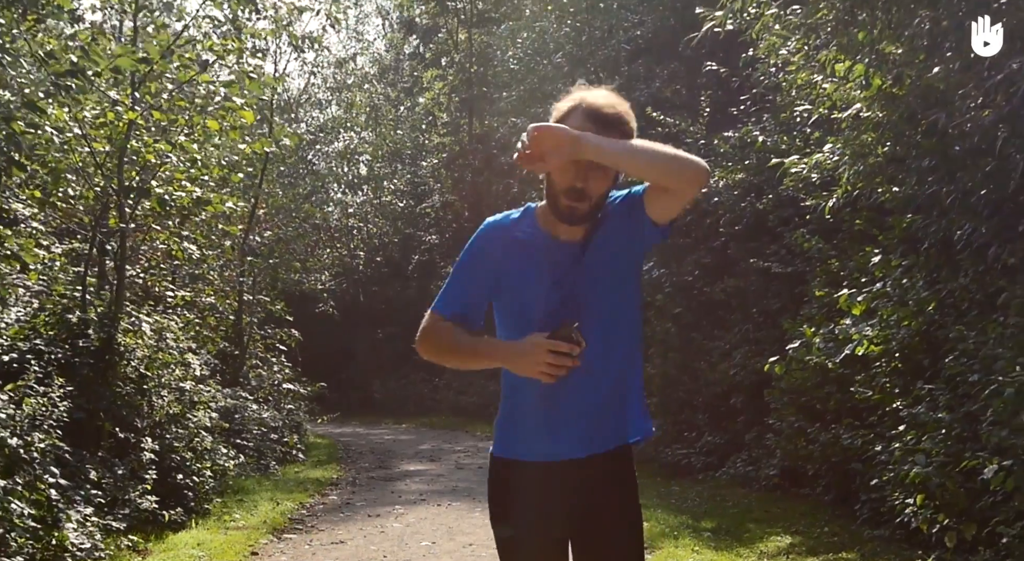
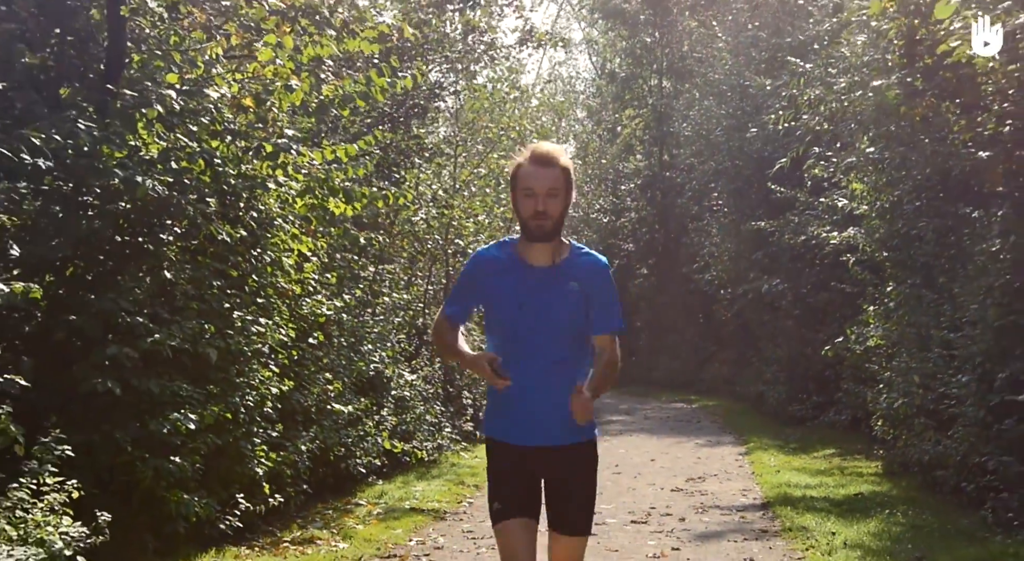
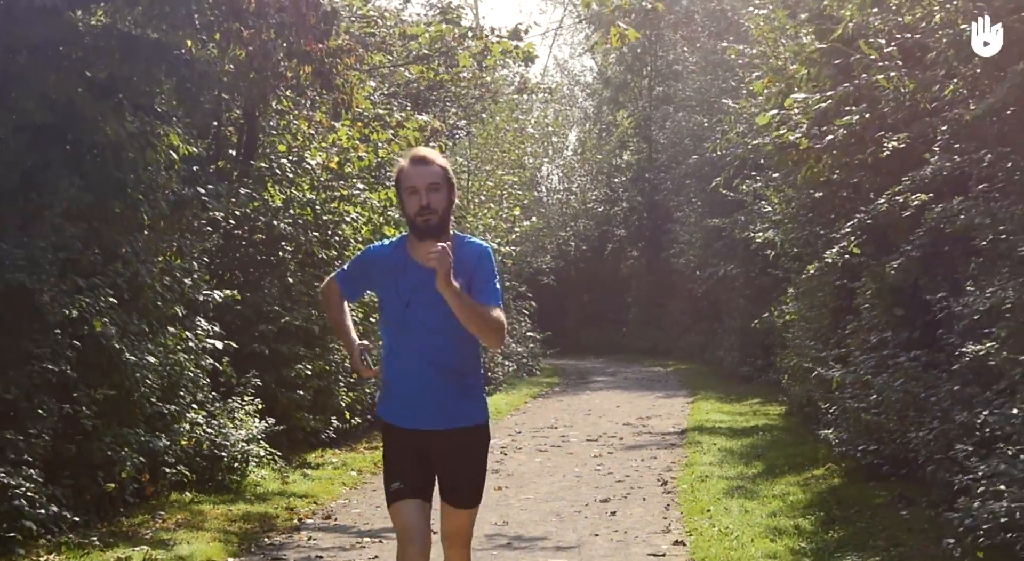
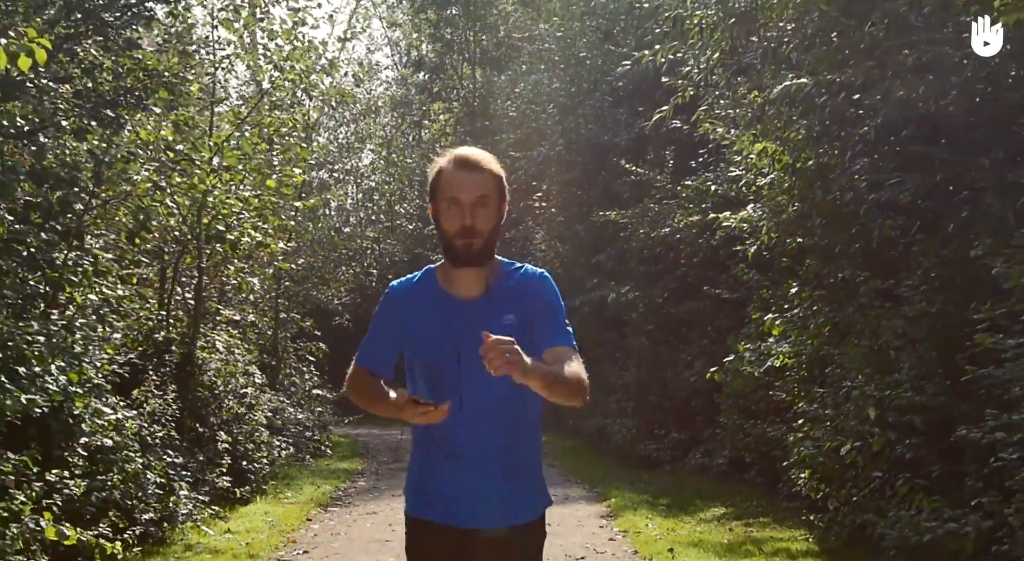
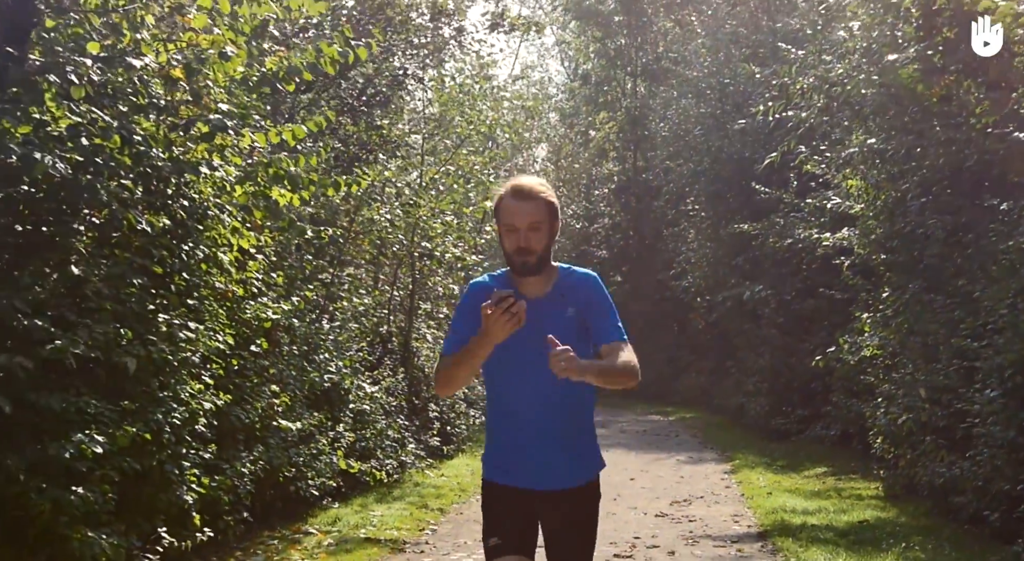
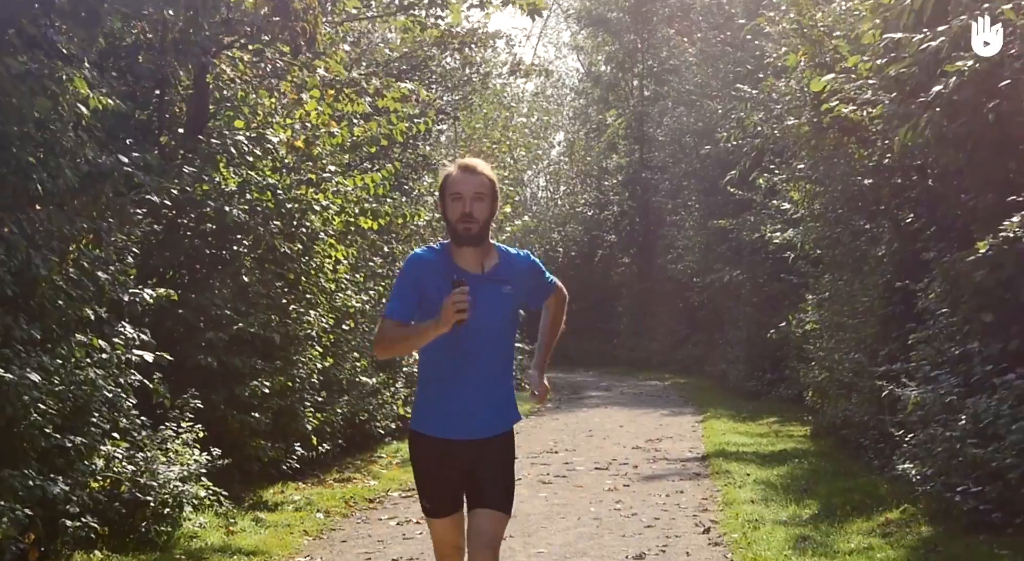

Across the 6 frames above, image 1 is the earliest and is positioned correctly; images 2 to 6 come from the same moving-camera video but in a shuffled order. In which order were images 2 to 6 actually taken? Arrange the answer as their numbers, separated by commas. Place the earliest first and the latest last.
4, 5, 2, 6, 3
